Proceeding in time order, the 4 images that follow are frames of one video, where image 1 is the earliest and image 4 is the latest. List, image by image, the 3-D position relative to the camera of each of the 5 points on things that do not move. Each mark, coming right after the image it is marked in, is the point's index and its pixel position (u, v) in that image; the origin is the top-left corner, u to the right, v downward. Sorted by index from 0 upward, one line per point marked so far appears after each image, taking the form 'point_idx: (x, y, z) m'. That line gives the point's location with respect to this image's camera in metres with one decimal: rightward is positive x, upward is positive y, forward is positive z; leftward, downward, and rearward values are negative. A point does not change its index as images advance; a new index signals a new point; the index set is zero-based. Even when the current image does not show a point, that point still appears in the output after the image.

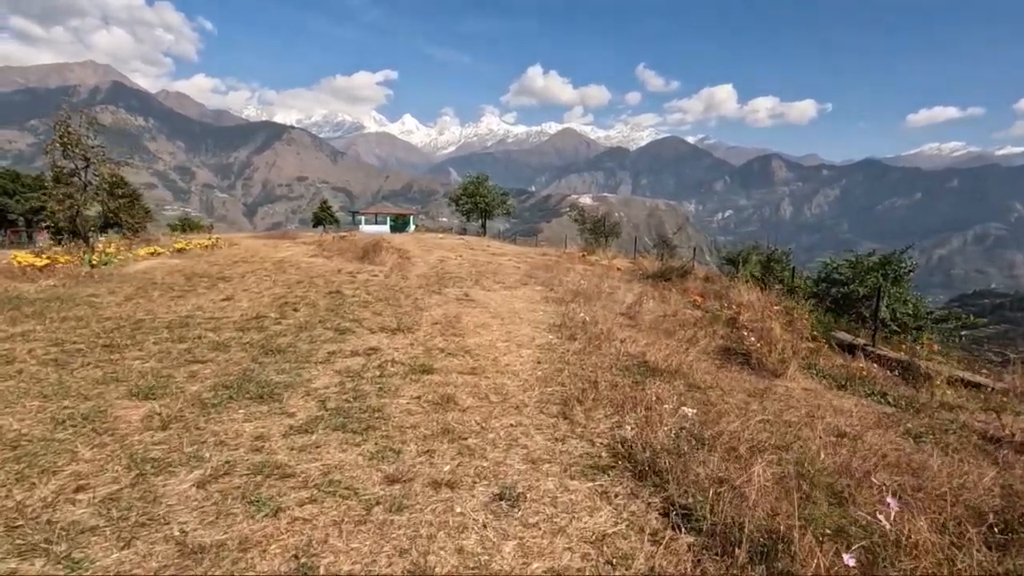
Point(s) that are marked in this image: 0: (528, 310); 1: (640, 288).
0: (+0.4, -0.5, +12.1) m
1: (+4.4, 0.0, +18.4) m
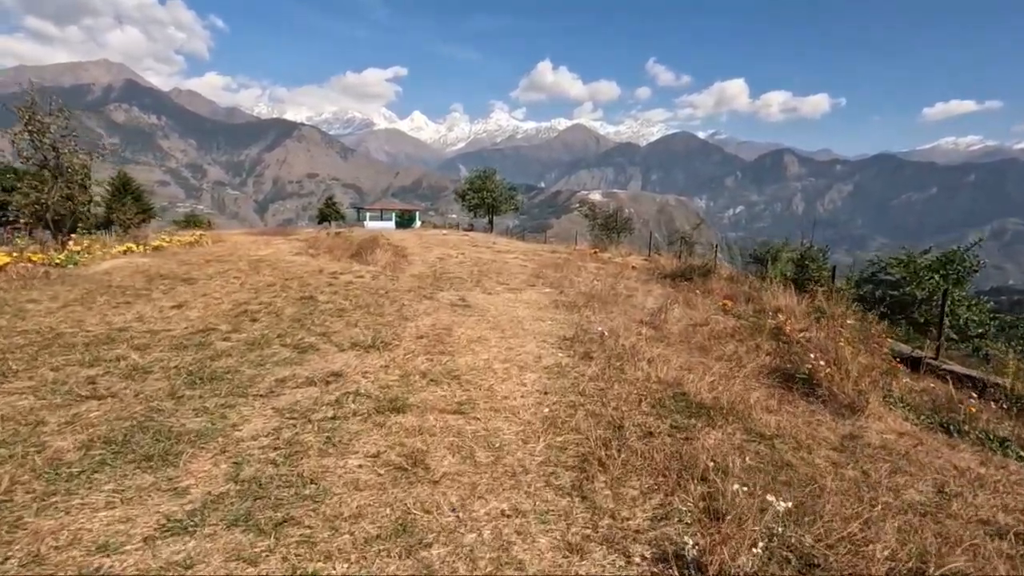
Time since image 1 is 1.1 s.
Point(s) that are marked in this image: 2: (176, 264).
0: (+0.4, -0.6, +10.3) m
1: (+4.5, -0.1, +16.5) m
2: (-9.0, +0.7, +14.3) m
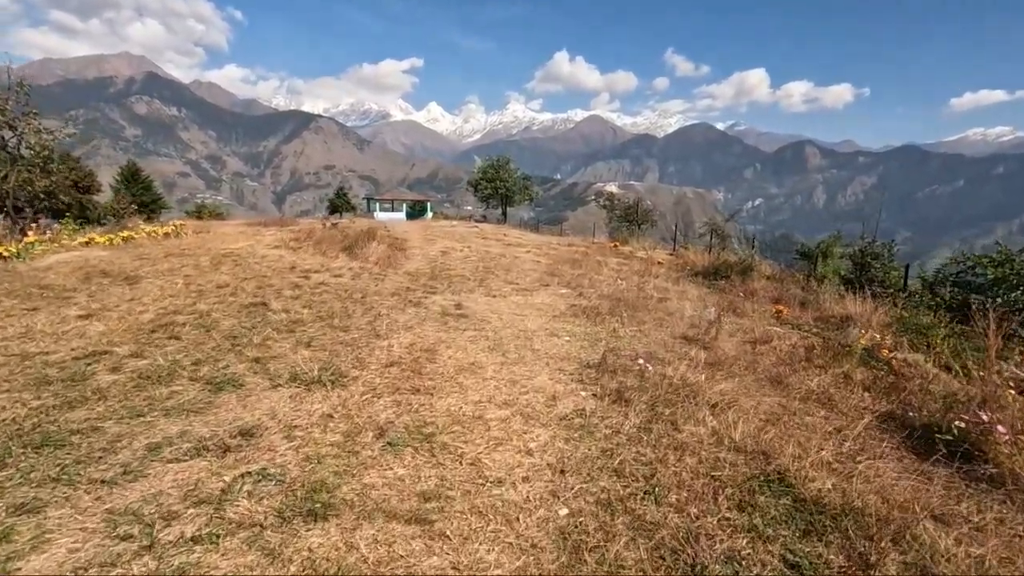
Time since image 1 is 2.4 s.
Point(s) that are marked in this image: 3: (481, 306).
0: (+0.5, -0.7, +8.1) m
1: (+4.8, -0.1, +14.1) m
2: (-8.8, +0.7, +12.3) m
3: (-0.6, -0.3, +9.5) m
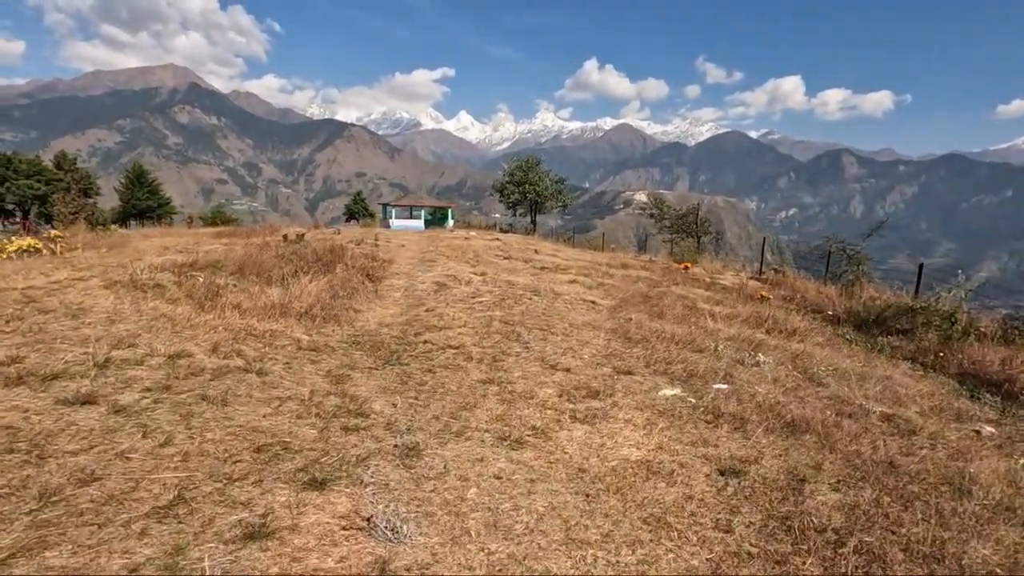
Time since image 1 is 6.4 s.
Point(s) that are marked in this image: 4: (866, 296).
0: (+0.8, -1.7, +1.2) m
1: (+5.4, -1.3, +7.0) m
2: (-8.3, -0.3, +5.9) m
3: (-0.2, -1.4, +2.7) m
4: (+8.9, -0.2, +13.4) m
